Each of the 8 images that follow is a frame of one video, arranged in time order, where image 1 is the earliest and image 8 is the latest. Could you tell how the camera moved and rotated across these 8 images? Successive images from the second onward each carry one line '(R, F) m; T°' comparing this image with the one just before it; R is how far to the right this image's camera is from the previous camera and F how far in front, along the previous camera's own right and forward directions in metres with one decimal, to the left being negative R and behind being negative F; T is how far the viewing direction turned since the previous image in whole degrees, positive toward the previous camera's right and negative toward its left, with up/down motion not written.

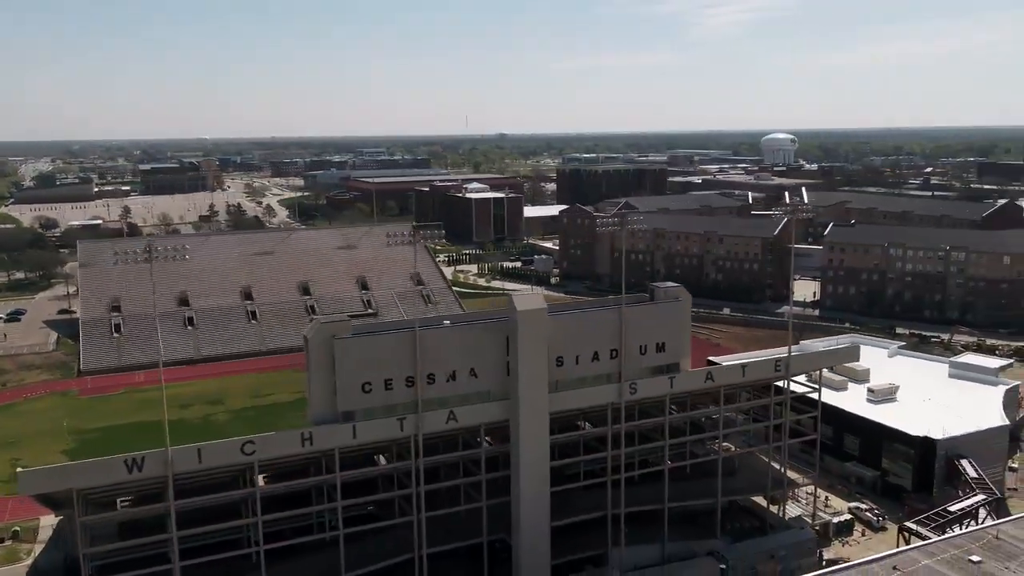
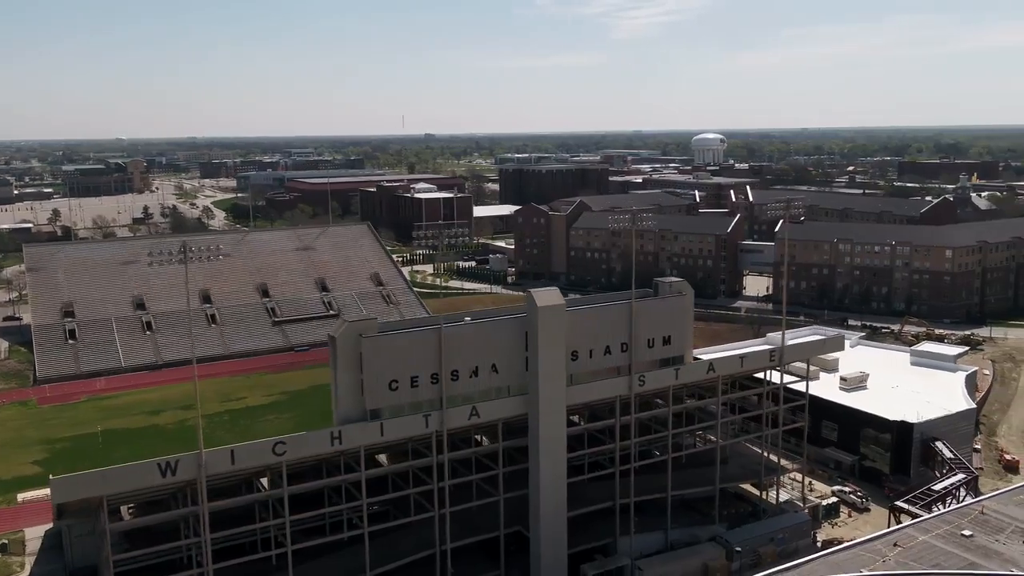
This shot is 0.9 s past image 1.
(-2.5, -0.3) m; +5°
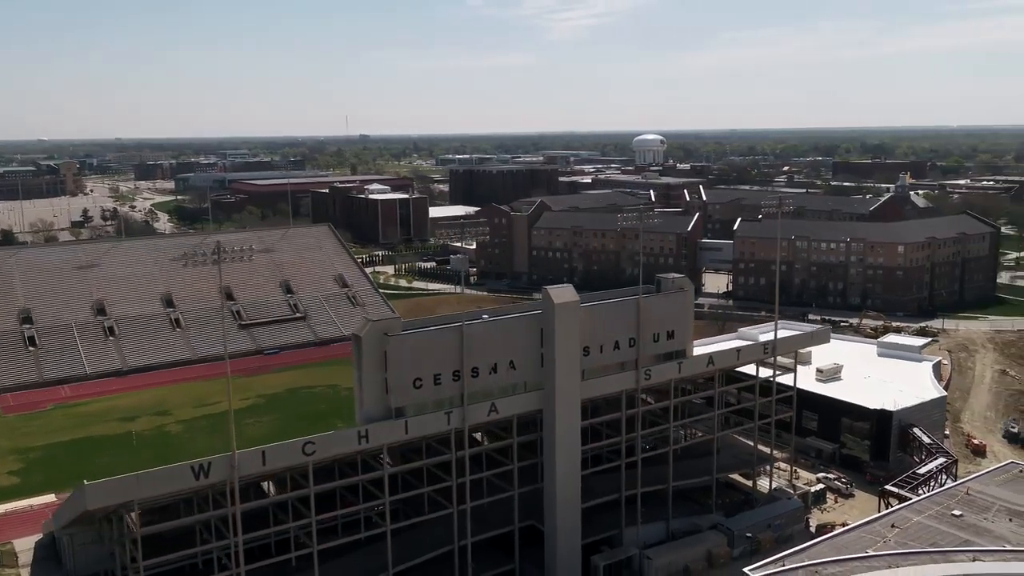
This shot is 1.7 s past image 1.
(-2.2, -0.3) m; +4°
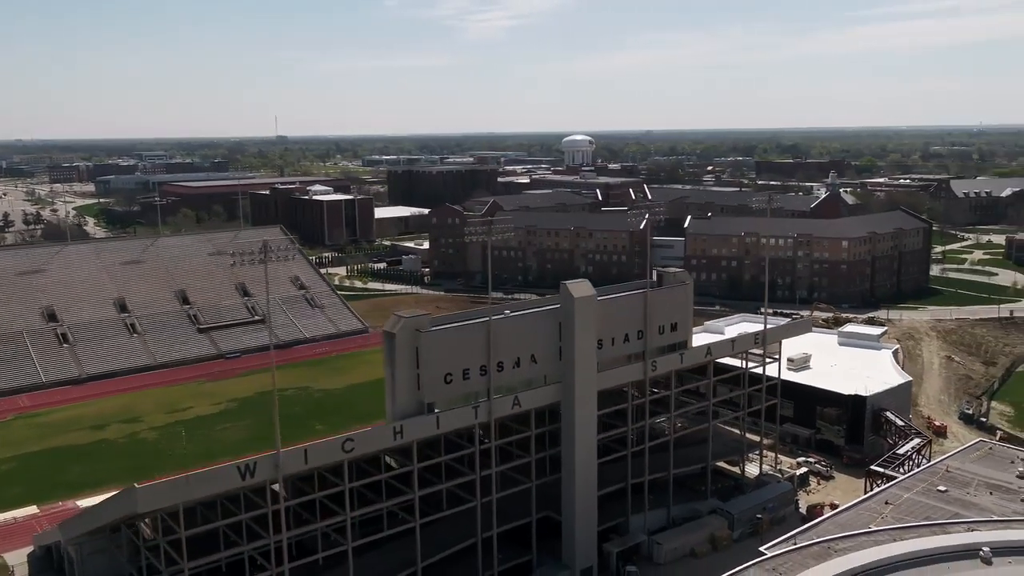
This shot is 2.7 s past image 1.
(-2.8, -0.4) m; +5°
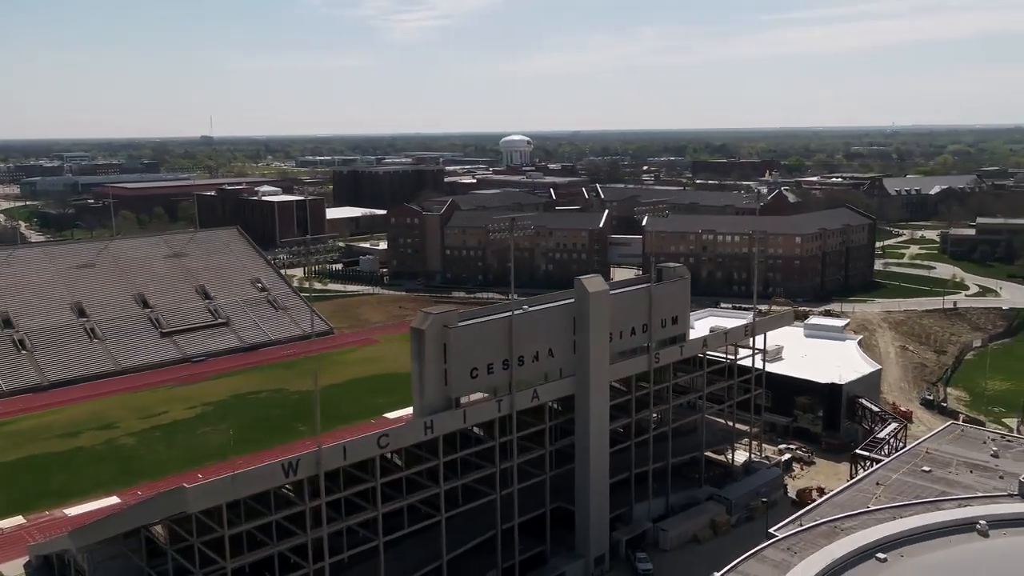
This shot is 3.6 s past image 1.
(-2.5, -0.4) m; +5°
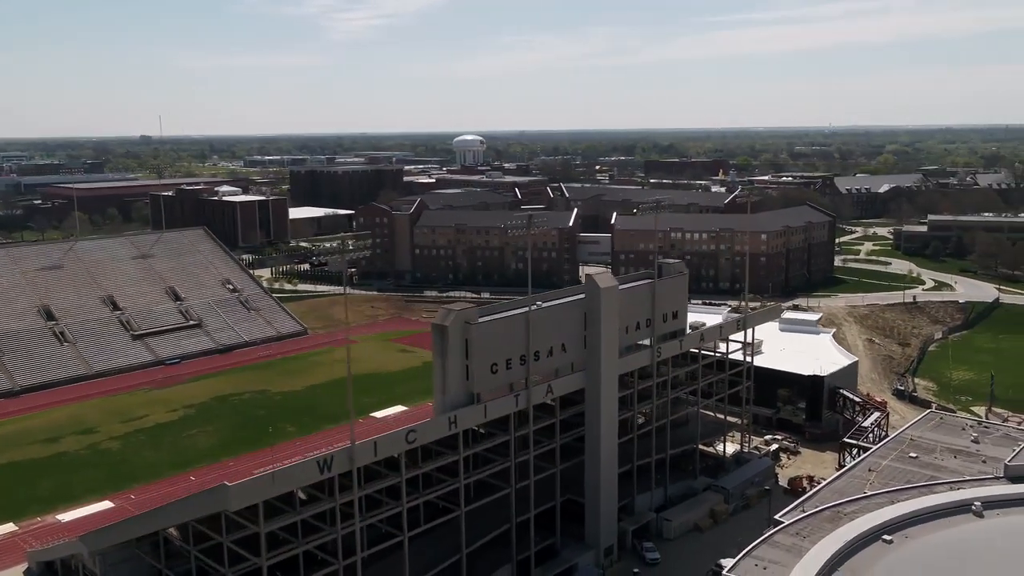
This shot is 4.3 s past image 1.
(-2.0, -0.3) m; +3°
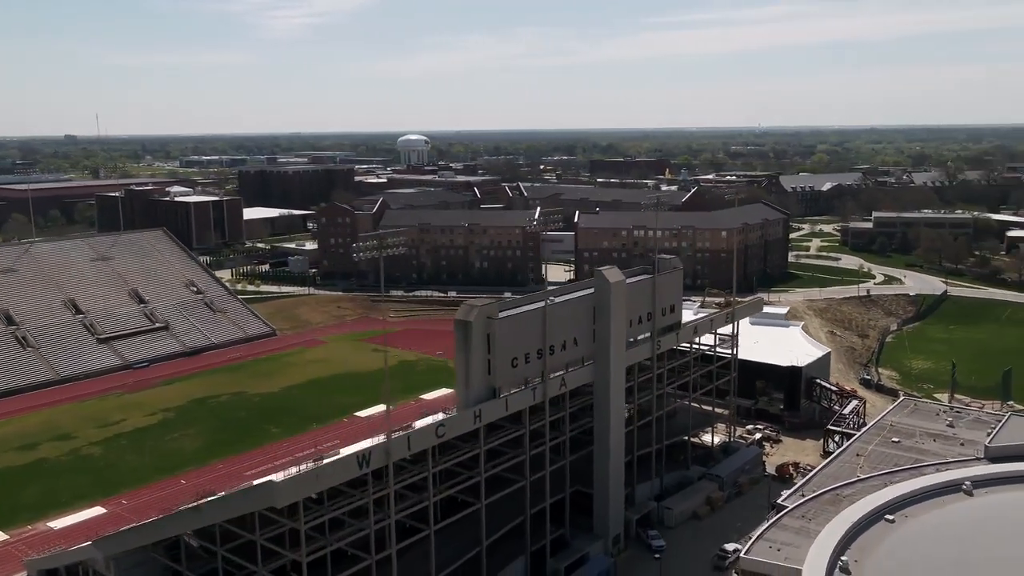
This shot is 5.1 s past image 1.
(-2.2, -0.4) m; +4°
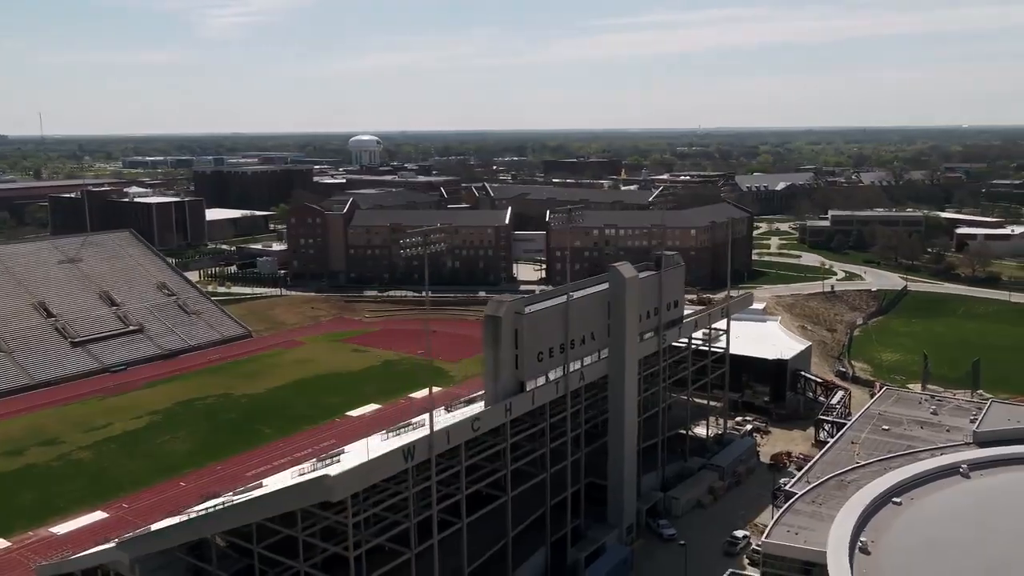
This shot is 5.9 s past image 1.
(-2.2, -0.4) m; +4°
